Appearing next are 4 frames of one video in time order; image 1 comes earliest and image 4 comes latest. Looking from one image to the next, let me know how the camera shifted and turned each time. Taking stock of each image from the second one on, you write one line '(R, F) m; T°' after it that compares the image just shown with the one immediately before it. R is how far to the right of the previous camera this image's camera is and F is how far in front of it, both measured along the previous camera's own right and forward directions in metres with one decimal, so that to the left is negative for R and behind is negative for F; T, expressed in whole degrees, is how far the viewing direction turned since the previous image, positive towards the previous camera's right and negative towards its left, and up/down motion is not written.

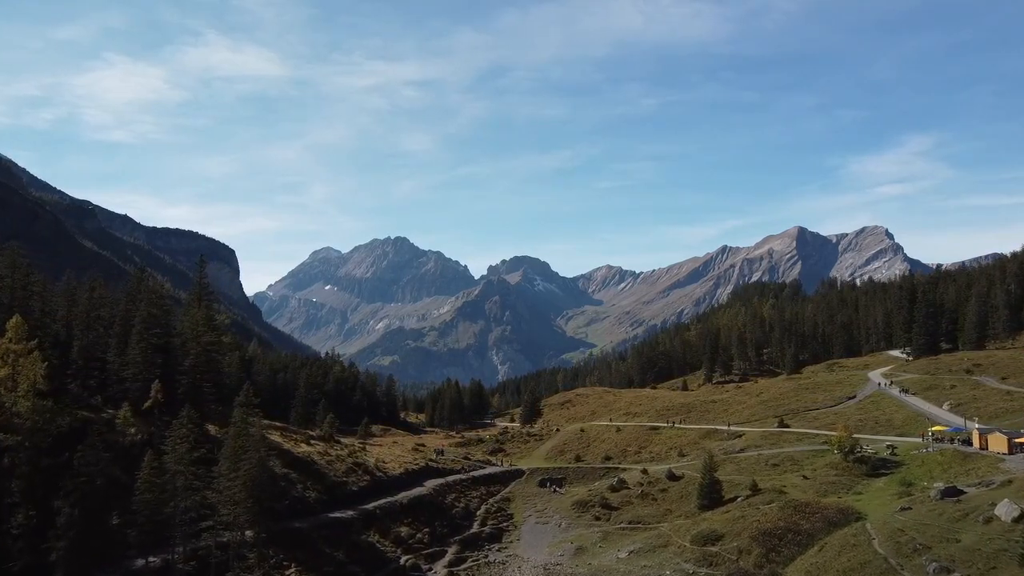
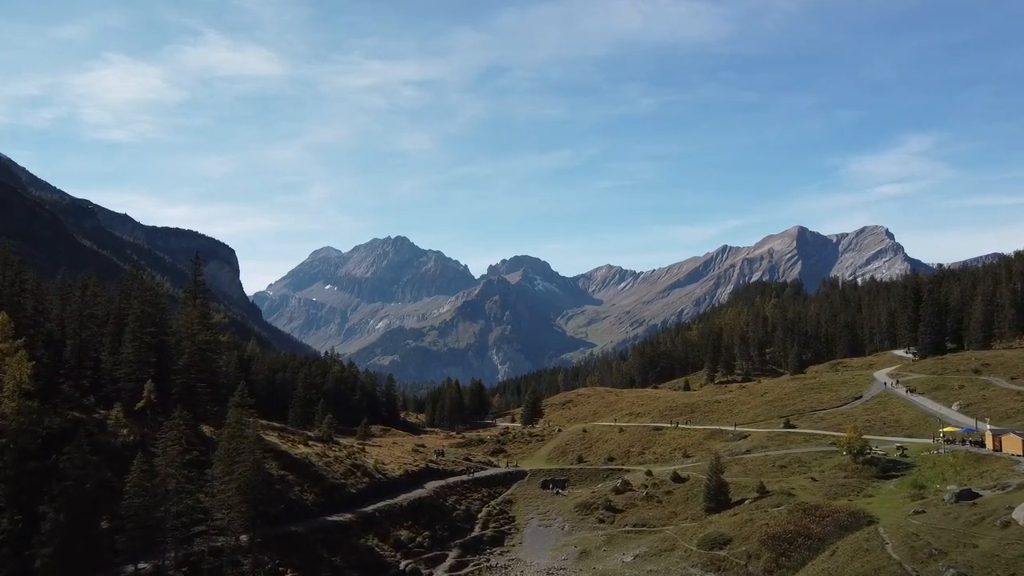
(-0.2, +1.5) m; 0°
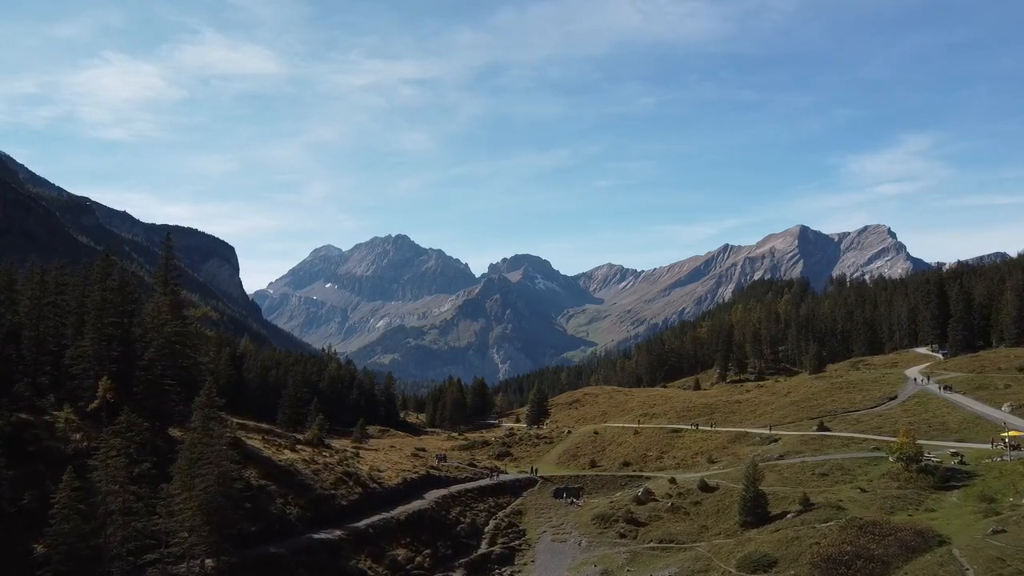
(-1.1, +7.7) m; 0°
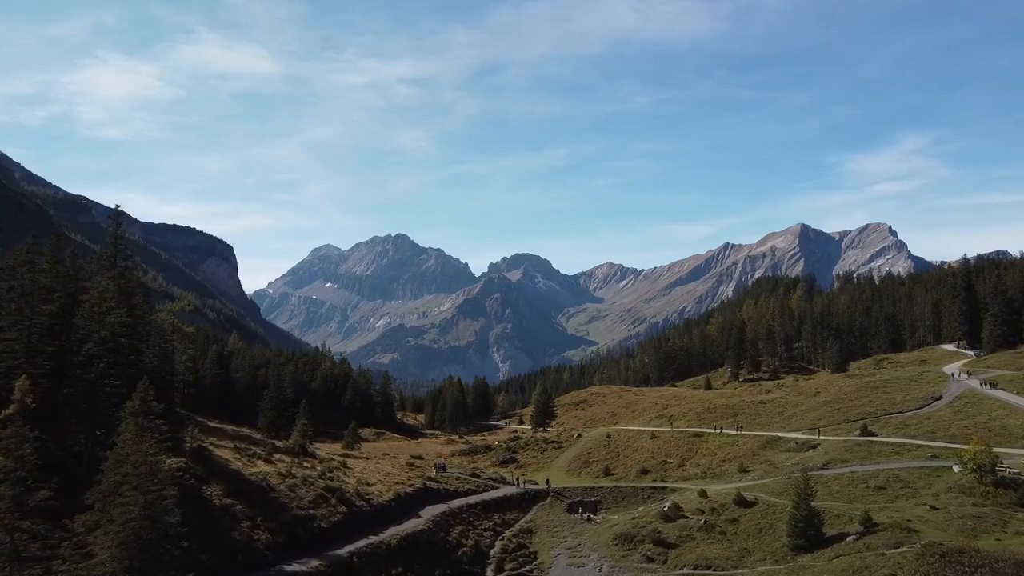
(-0.9, +8.9) m; 0°
